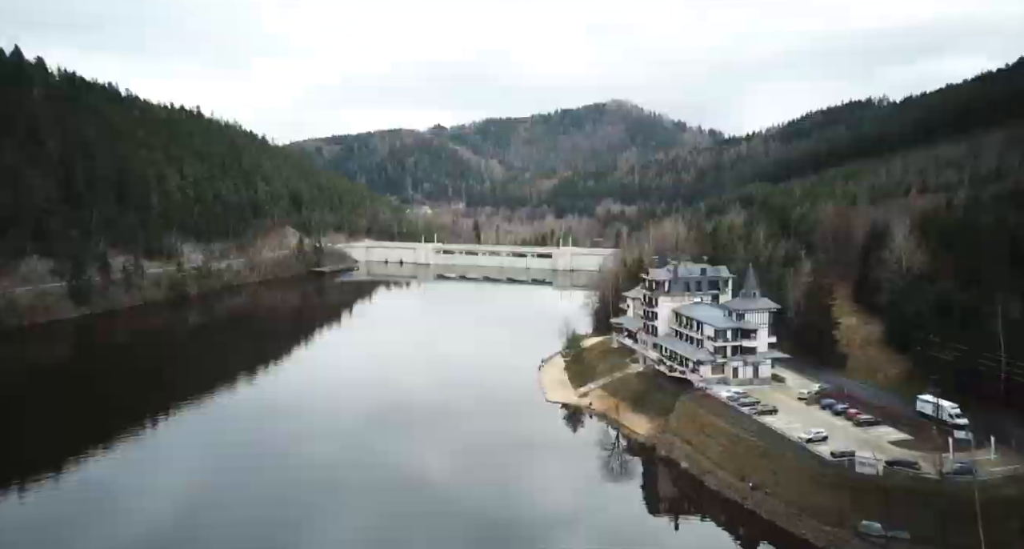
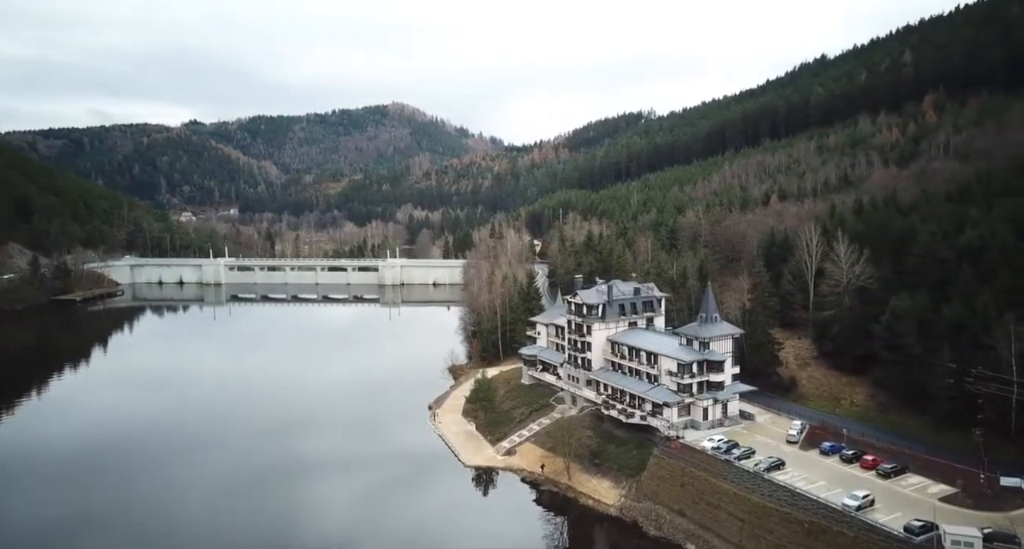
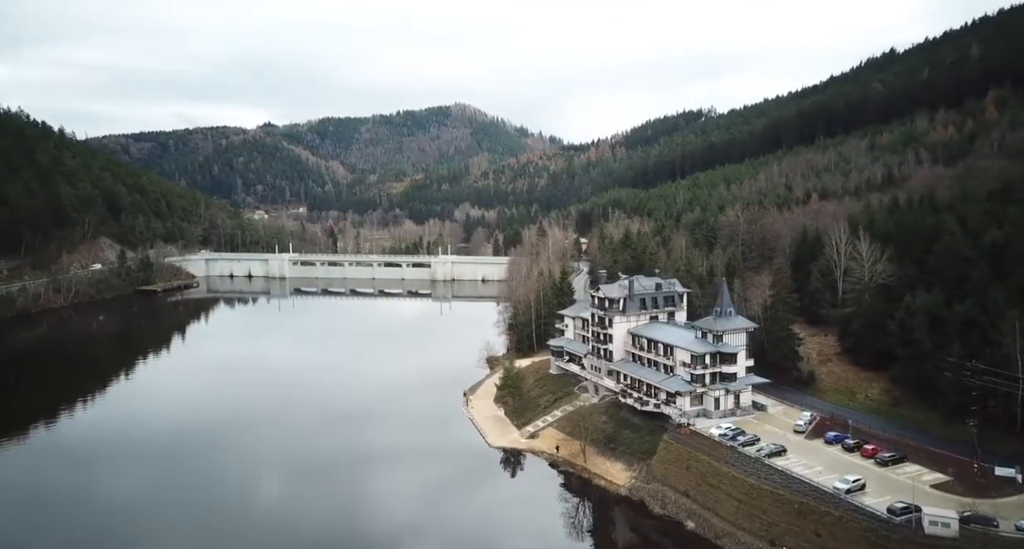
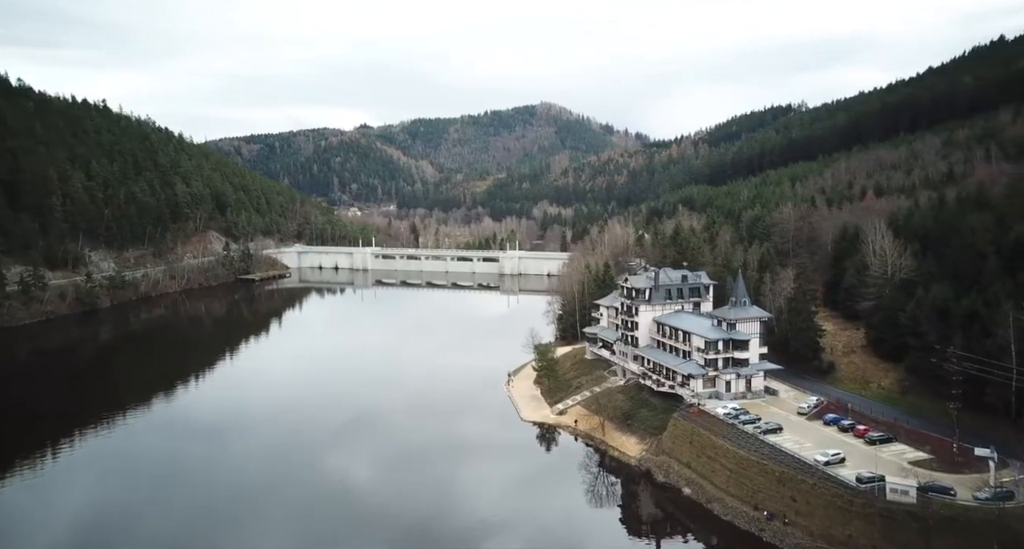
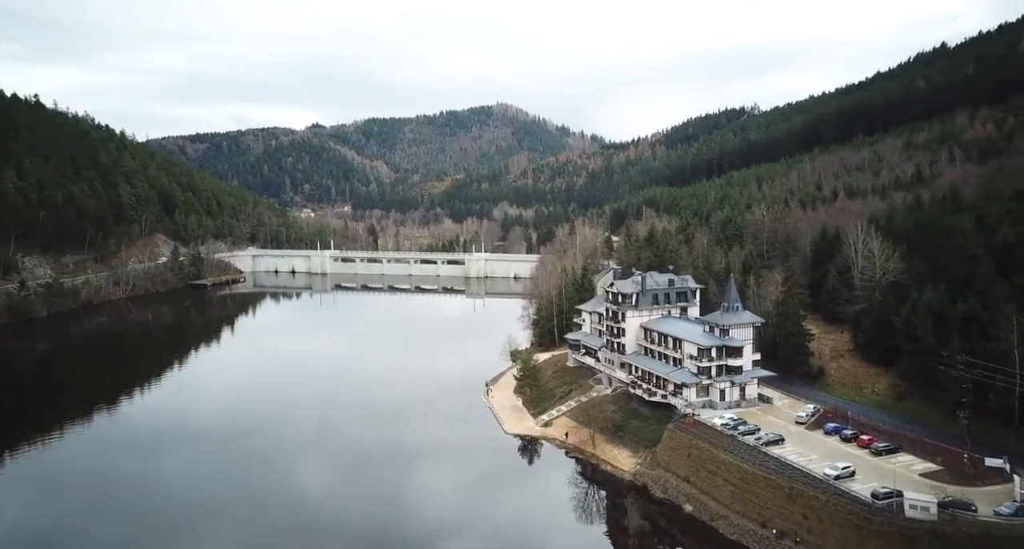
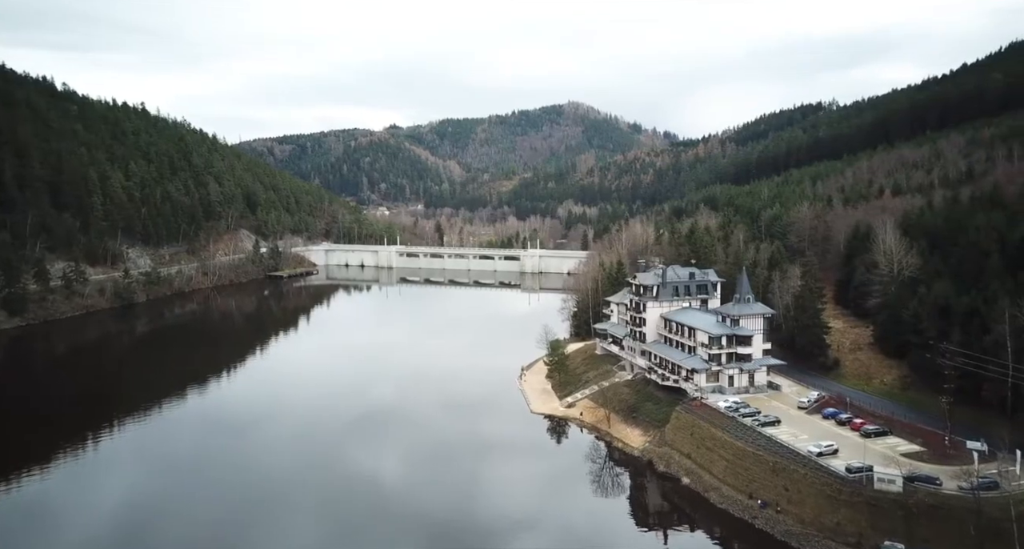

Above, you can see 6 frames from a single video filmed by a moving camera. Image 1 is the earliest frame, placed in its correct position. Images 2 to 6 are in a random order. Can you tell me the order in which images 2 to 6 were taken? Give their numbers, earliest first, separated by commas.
6, 4, 5, 3, 2
